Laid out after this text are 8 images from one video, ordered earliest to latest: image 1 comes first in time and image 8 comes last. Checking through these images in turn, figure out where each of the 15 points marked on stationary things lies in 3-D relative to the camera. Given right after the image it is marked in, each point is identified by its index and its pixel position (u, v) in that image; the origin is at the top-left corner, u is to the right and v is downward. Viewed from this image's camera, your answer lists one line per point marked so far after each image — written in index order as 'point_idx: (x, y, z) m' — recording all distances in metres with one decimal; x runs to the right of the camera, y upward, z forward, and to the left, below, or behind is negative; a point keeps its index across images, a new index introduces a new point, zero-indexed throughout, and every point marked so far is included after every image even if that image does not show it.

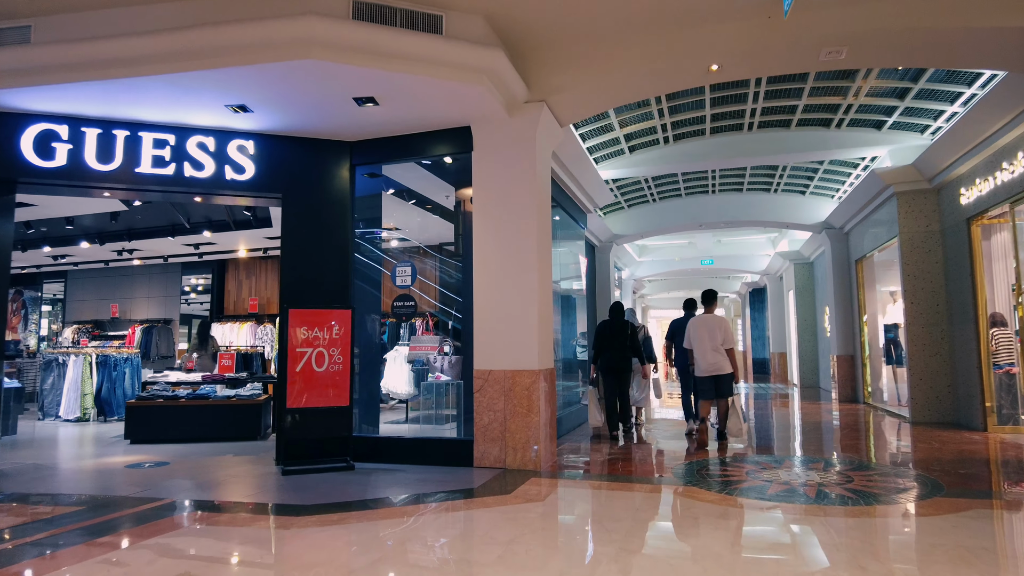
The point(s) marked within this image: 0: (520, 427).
0: (+0.1, -1.1, +5.3) m
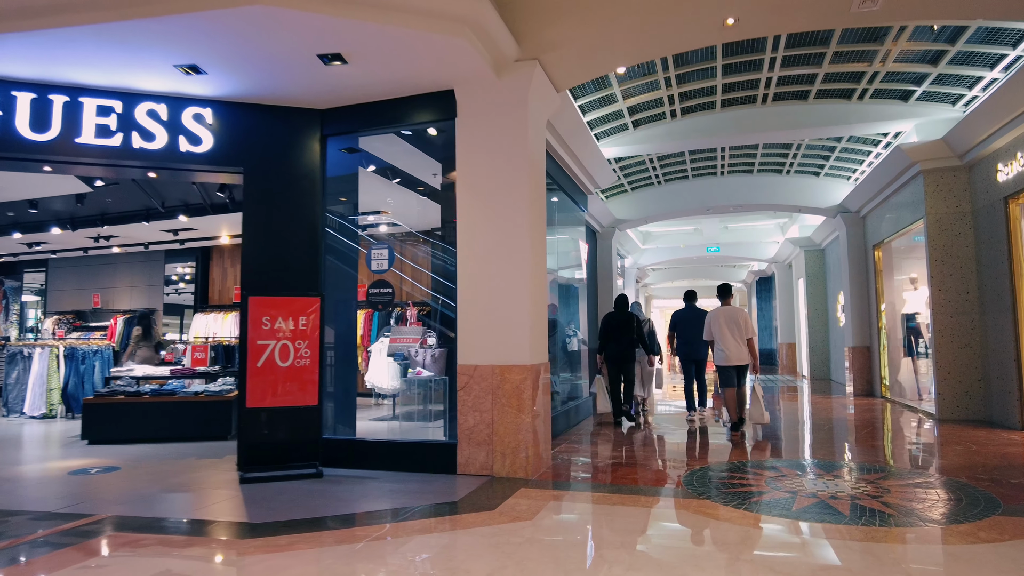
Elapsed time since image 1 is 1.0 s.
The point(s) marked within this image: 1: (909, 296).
0: (0.0, -1.0, +4.7) m
1: (+5.5, -0.1, +9.2) m
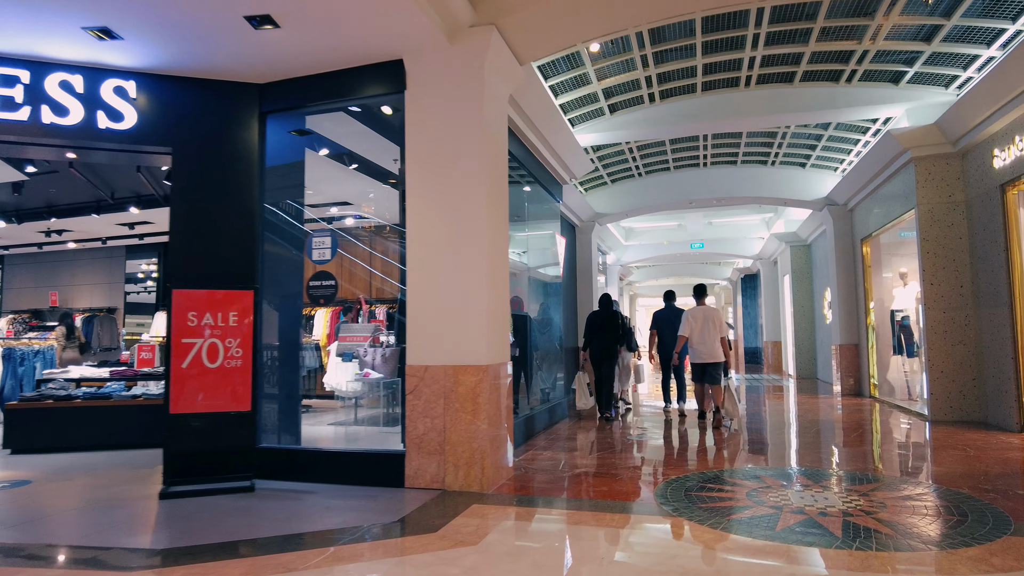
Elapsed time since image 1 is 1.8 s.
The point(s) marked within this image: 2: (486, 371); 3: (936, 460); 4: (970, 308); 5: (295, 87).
0: (-0.3, -1.0, +4.2) m
1: (+5.2, -0.1, +8.8) m
2: (-0.2, -0.5, +4.2) m
3: (+3.3, -1.3, +5.2) m
4: (+4.9, -0.2, +7.0) m
5: (-1.6, +1.5, +5.0) m
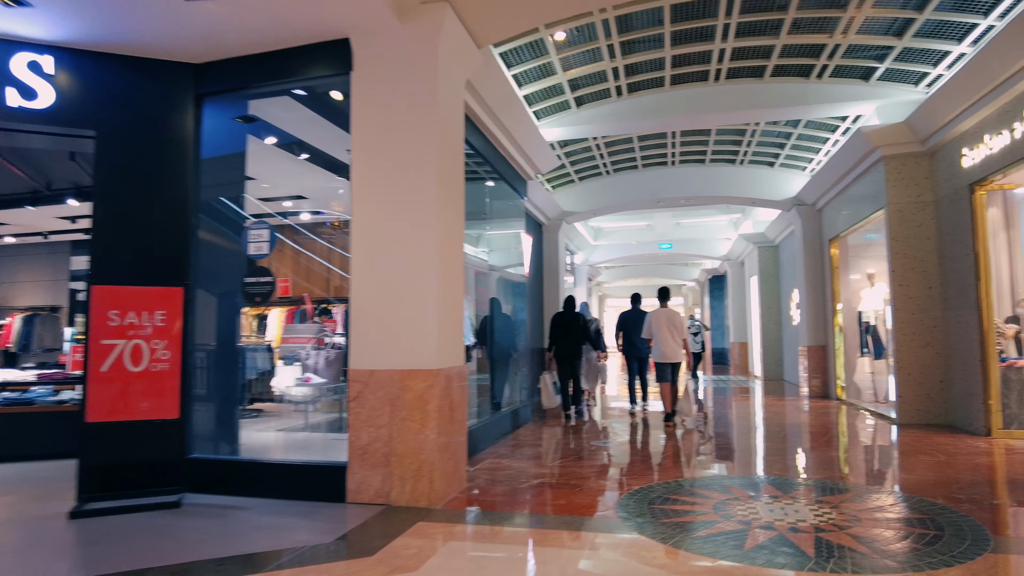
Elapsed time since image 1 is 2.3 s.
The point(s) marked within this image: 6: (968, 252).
0: (-0.6, -0.9, +3.9) m
1: (+4.7, -0.1, +8.7) m
2: (-0.5, -0.5, +3.9) m
3: (+3.0, -1.3, +5.0) m
4: (+4.5, -0.2, +6.9) m
5: (-1.9, +1.5, +4.6) m
6: (+4.4, +0.3, +6.3) m
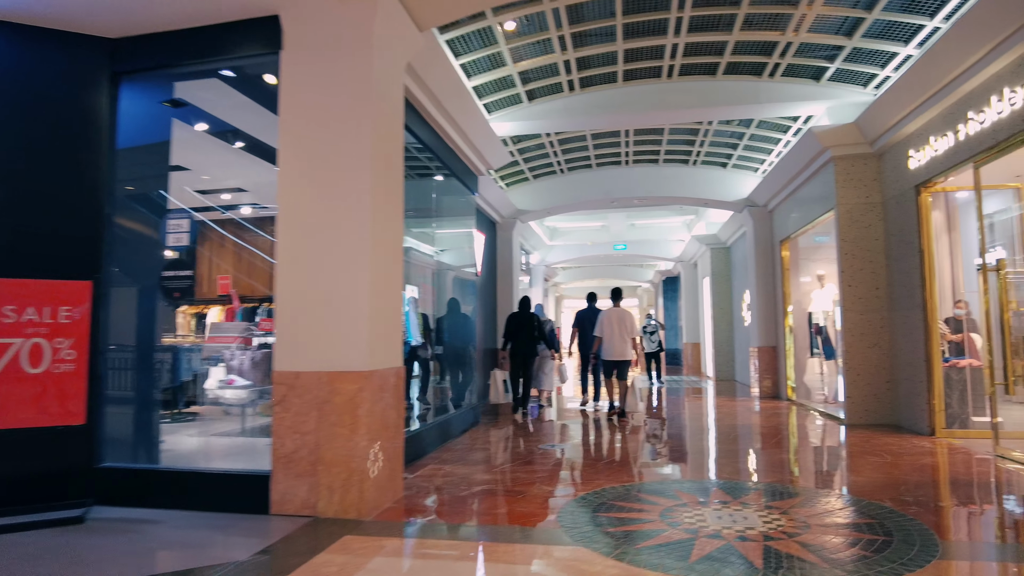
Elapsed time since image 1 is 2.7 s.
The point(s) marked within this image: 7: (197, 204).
0: (-0.9, -0.9, +3.6) m
1: (+4.0, -0.1, +8.8) m
2: (-0.8, -0.5, +3.6) m
3: (+2.6, -1.3, +5.0) m
4: (+3.9, -0.2, +7.0) m
5: (-2.3, +1.6, +4.2) m
6: (+3.9, +0.3, +6.4) m
7: (-2.1, +0.6, +4.4) m
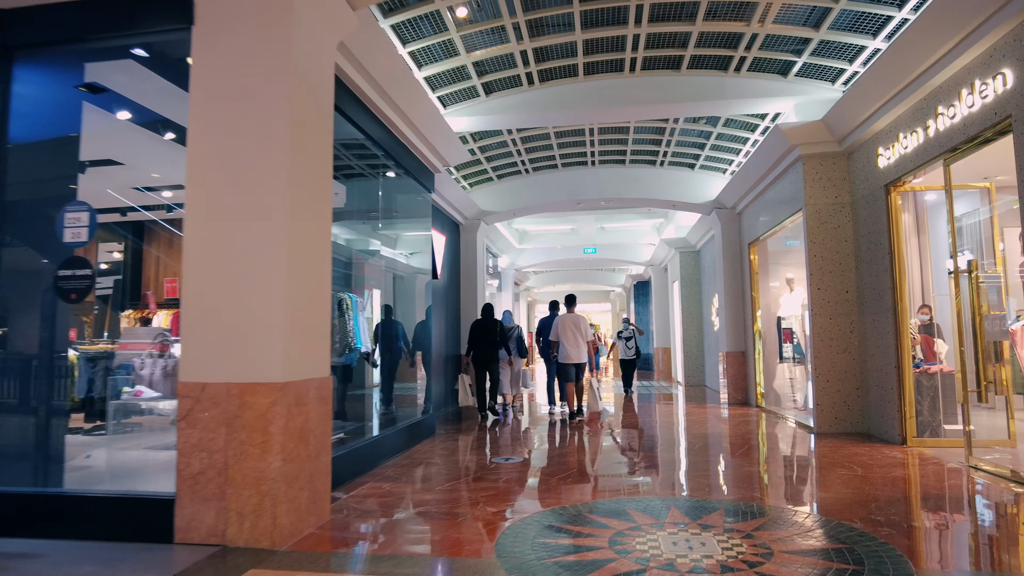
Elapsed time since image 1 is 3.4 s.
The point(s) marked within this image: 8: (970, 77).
0: (-1.3, -0.9, +3.2) m
1: (+3.5, -0.1, +8.5) m
2: (-1.1, -0.5, +3.2) m
3: (+2.2, -1.4, +4.7) m
4: (+3.5, -0.3, +6.8) m
5: (-2.7, +1.6, +3.8) m
6: (+3.5, +0.3, +6.1) m
7: (-2.4, +0.5, +3.9) m
8: (+3.3, +1.5, +4.8) m
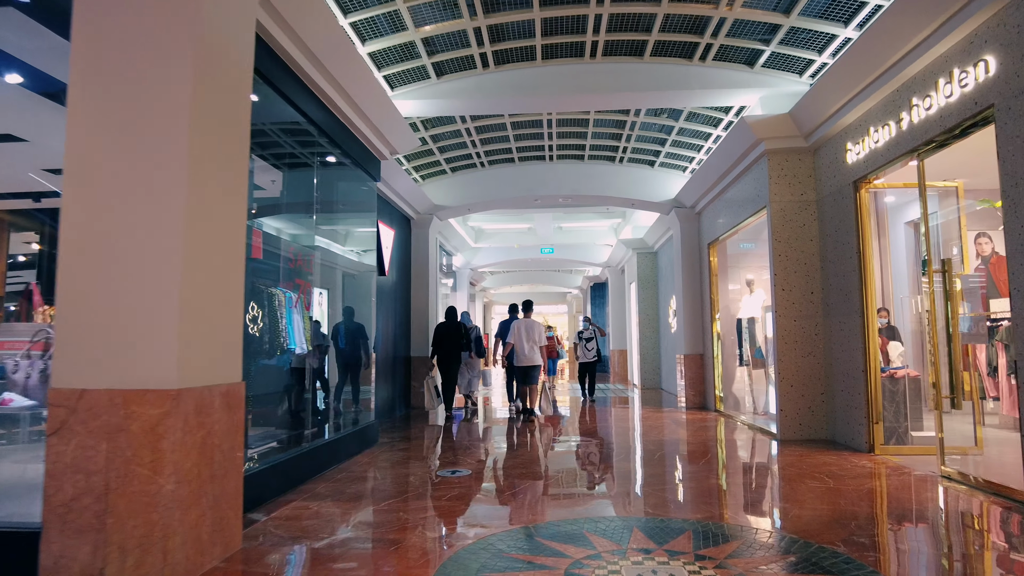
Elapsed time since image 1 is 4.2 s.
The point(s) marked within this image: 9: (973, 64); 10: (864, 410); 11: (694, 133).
0: (-1.5, -0.9, +2.6) m
1: (+2.9, -0.1, +8.3) m
2: (-1.4, -0.5, +2.7) m
3: (+1.8, -1.3, +4.3) m
4: (+3.0, -0.3, +6.5) m
5: (-2.9, +1.6, +3.2) m
6: (+3.0, +0.3, +5.9) m
7: (-2.7, +0.6, +3.3) m
8: (+3.0, +1.5, +4.5) m
9: (+2.9, +1.4, +4.2) m
10: (+3.1, -1.1, +5.7) m
11: (+2.3, +2.0, +8.3) m
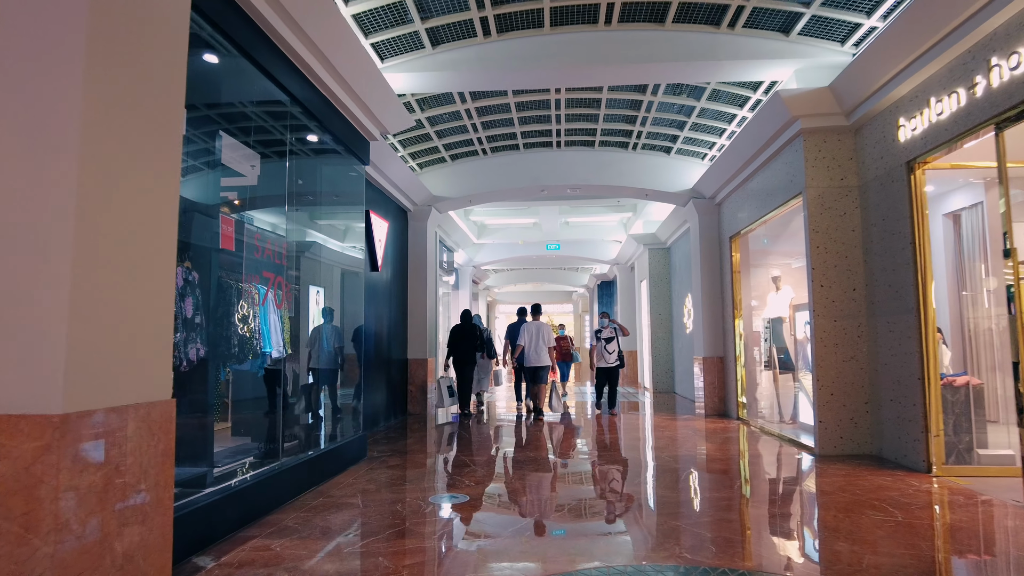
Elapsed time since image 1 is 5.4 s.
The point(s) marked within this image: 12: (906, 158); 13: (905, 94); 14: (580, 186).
0: (-1.5, -0.8, +1.9) m
1: (+3.0, -0.1, +7.6) m
2: (-1.3, -0.4, +2.0) m
3: (+1.9, -1.3, +3.6) m
4: (+3.1, -0.2, +5.8) m
5: (-2.9, +1.7, +2.5) m
6: (+3.1, +0.3, +5.2) m
7: (-2.7, +0.6, +2.6) m
8: (+3.0, +1.6, +3.8) m
9: (+3.0, +1.5, +3.5) m
10: (+3.1, -1.0, +5.0) m
11: (+2.3, +2.0, +7.6) m
12: (+3.1, +1.0, +5.1) m
13: (+3.0, +1.5, +5.1) m
14: (+1.0, +1.5, +9.5) m
